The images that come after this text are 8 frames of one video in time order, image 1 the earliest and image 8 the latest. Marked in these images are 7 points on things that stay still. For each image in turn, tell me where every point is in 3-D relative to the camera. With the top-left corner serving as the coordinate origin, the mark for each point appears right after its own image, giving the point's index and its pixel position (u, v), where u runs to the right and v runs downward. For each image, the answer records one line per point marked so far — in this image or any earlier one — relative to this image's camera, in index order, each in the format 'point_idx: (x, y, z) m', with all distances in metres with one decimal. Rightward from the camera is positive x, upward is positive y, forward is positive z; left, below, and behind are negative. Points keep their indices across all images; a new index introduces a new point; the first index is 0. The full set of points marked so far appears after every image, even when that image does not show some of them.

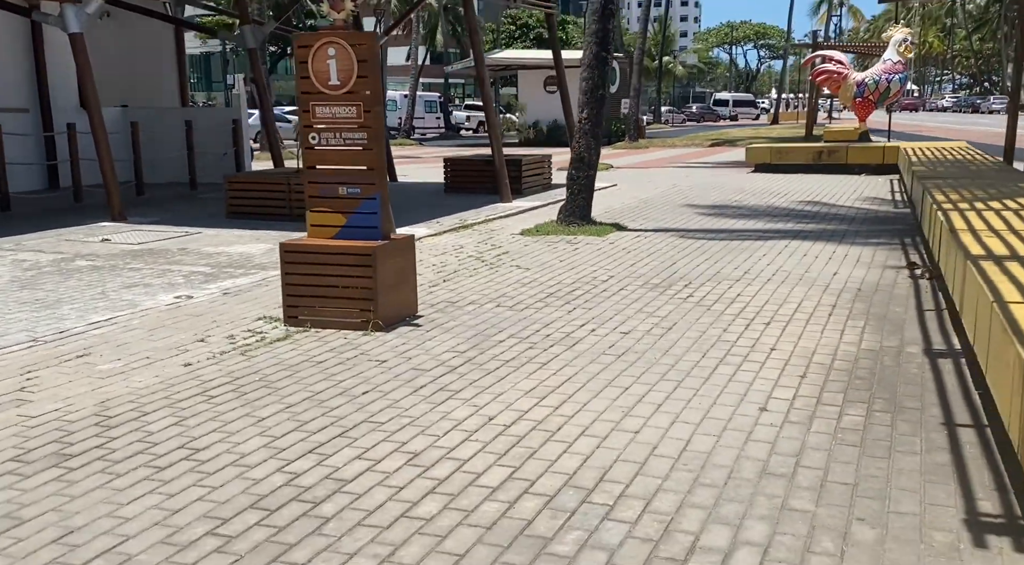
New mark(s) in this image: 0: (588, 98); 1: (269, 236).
0: (+0.9, +2.4, +12.7) m
1: (-2.9, +0.6, +12.0) m
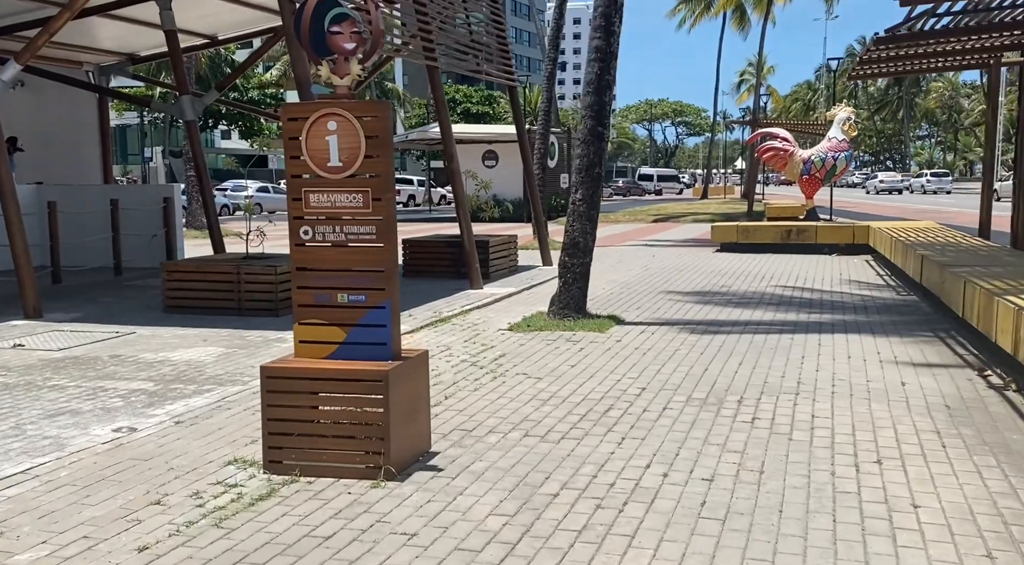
0: (+0.8, +1.2, +11.3) m
1: (-3.0, -0.5, +10.2) m
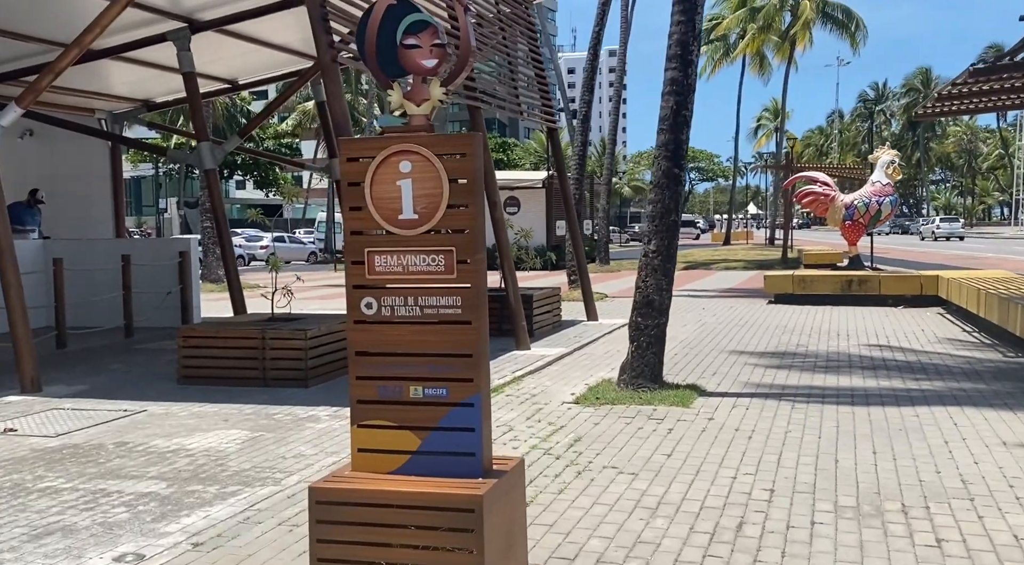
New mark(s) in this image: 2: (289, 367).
0: (+1.4, +0.5, +9.9) m
1: (-2.4, -1.2, +8.7) m
2: (-2.2, -0.8, +10.0) m
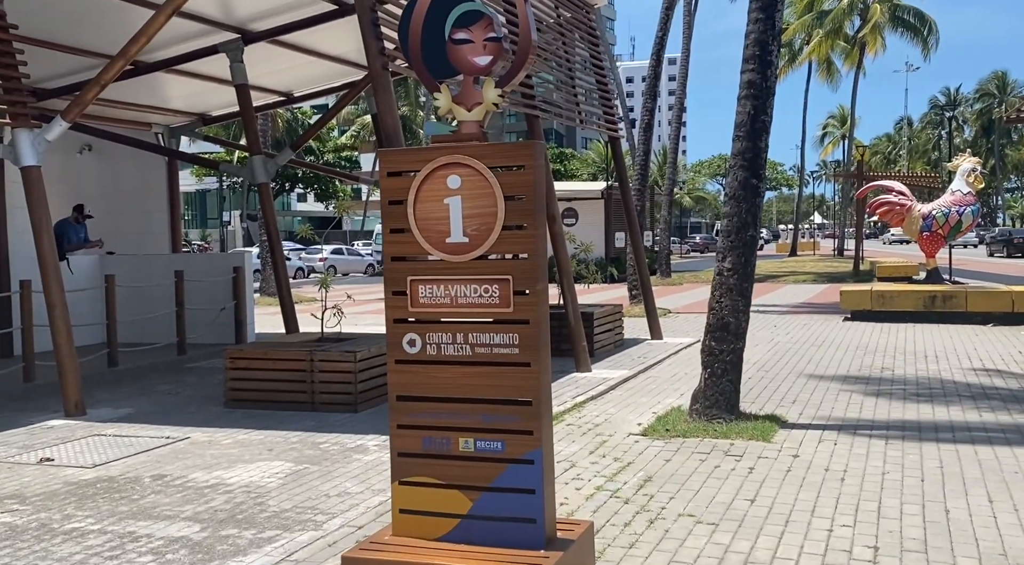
0: (+2.0, +0.4, +9.1) m
1: (-1.9, -1.3, +8.1) m
2: (-1.6, -1.0, +9.5) m
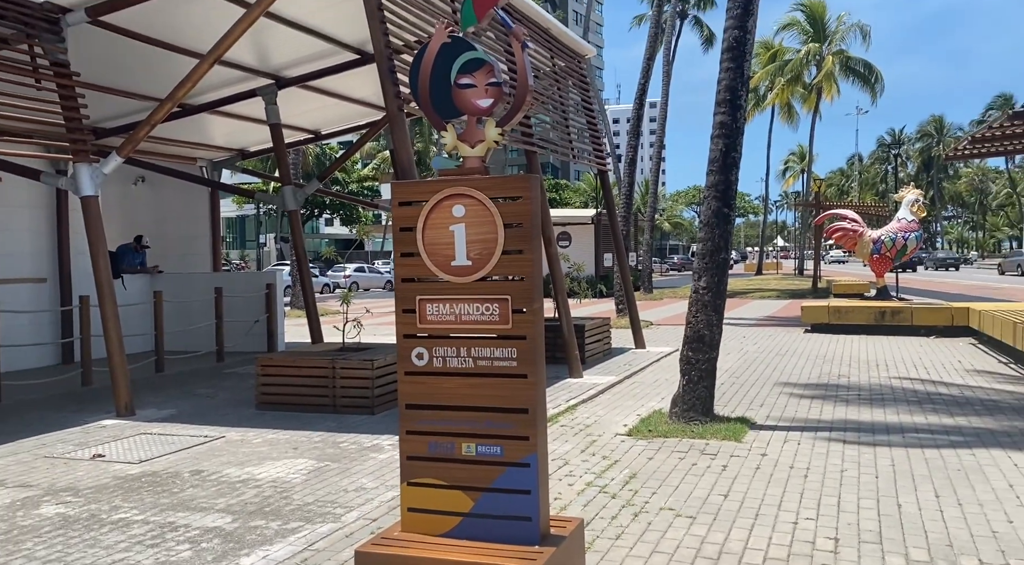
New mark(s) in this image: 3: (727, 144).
0: (+2.0, +0.2, +9.9) m
1: (-1.9, -1.5, +8.8) m
2: (-1.6, -1.2, +10.2) m
3: (+2.2, +1.4, +9.9) m
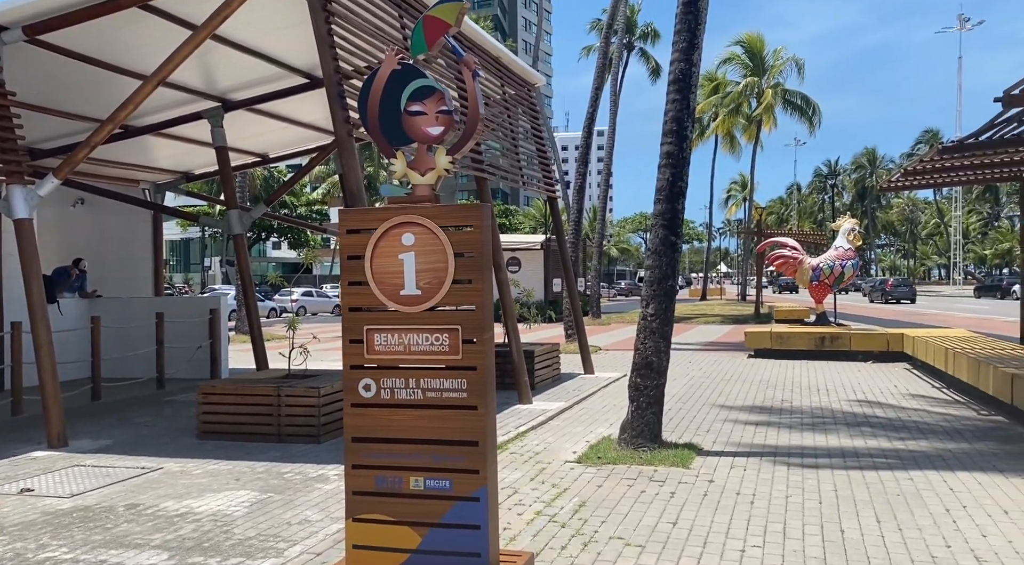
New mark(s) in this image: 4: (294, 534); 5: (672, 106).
0: (+1.5, -0.1, +9.9) m
1: (-2.3, -1.7, +8.6) m
2: (-2.2, -1.4, +10.0) m
3: (+1.6, +1.1, +9.9) m
4: (-1.6, -1.8, +7.1) m
5: (+1.6, +1.8, +10.0) m
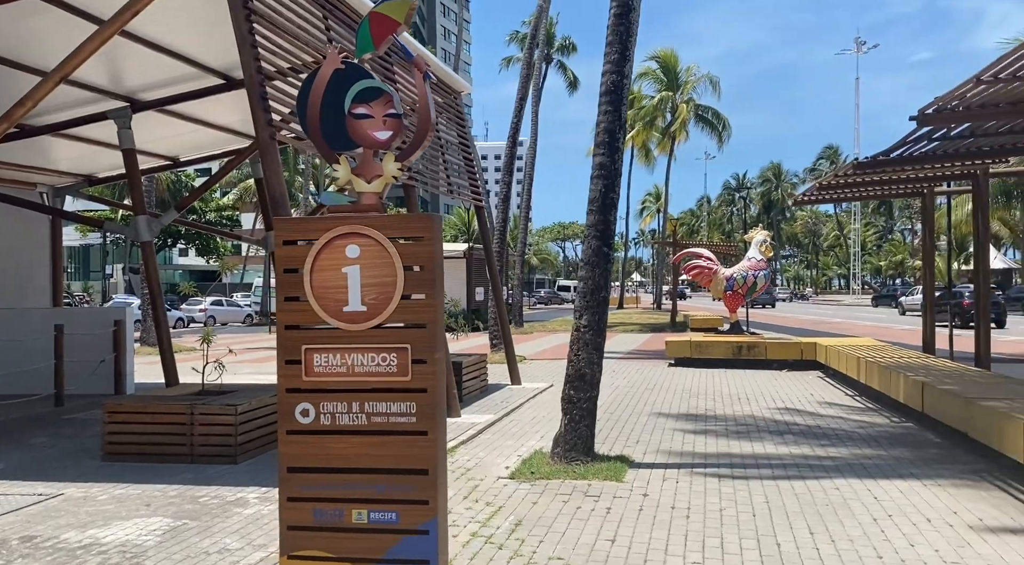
0: (+0.8, -0.2, +9.7) m
1: (-2.9, -1.8, +8.0) m
2: (-2.8, -1.5, +9.4) m
3: (+1.0, +1.0, +9.7) m
4: (-2.0, -1.9, +6.6) m
5: (+0.9, +1.7, +9.7) m
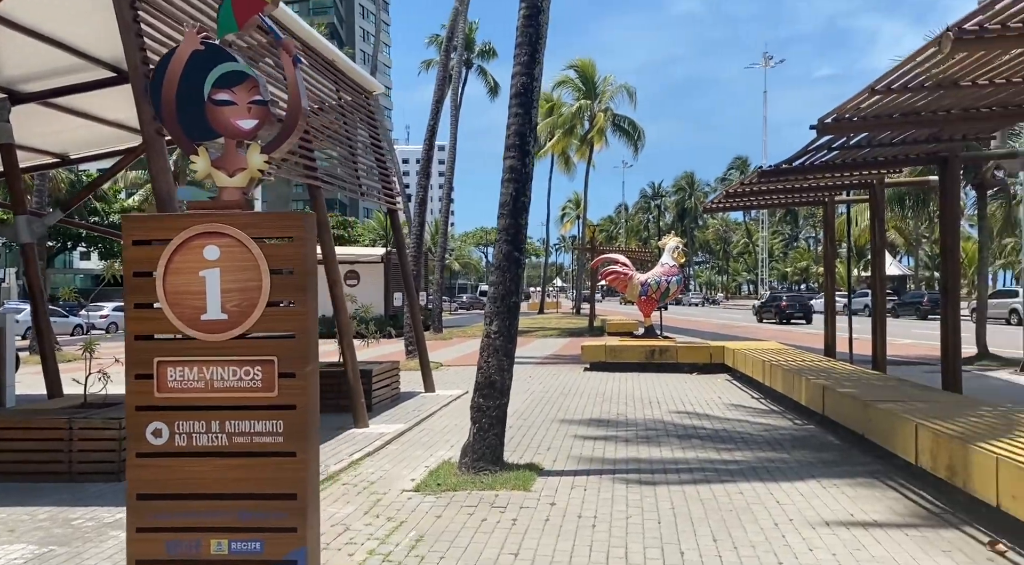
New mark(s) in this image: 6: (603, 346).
0: (-0.1, -0.2, +9.4) m
1: (-3.7, -1.8, +7.5) m
2: (-3.7, -1.6, +8.9) m
3: (+0.1, +1.0, +9.5) m
4: (-2.6, -1.9, +6.1) m
5: (0.0, +1.6, +9.5) m
6: (+2.0, -1.2, +19.4) m
